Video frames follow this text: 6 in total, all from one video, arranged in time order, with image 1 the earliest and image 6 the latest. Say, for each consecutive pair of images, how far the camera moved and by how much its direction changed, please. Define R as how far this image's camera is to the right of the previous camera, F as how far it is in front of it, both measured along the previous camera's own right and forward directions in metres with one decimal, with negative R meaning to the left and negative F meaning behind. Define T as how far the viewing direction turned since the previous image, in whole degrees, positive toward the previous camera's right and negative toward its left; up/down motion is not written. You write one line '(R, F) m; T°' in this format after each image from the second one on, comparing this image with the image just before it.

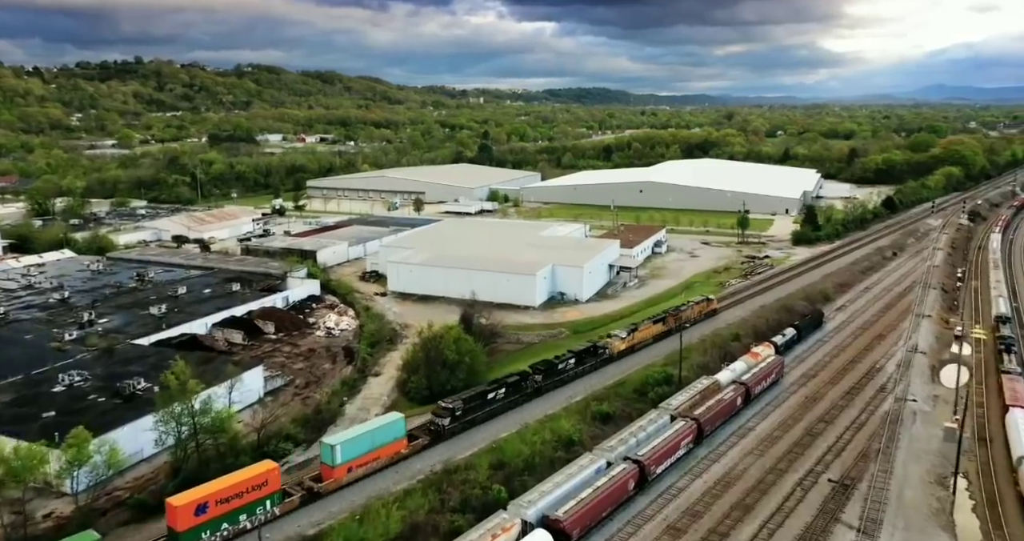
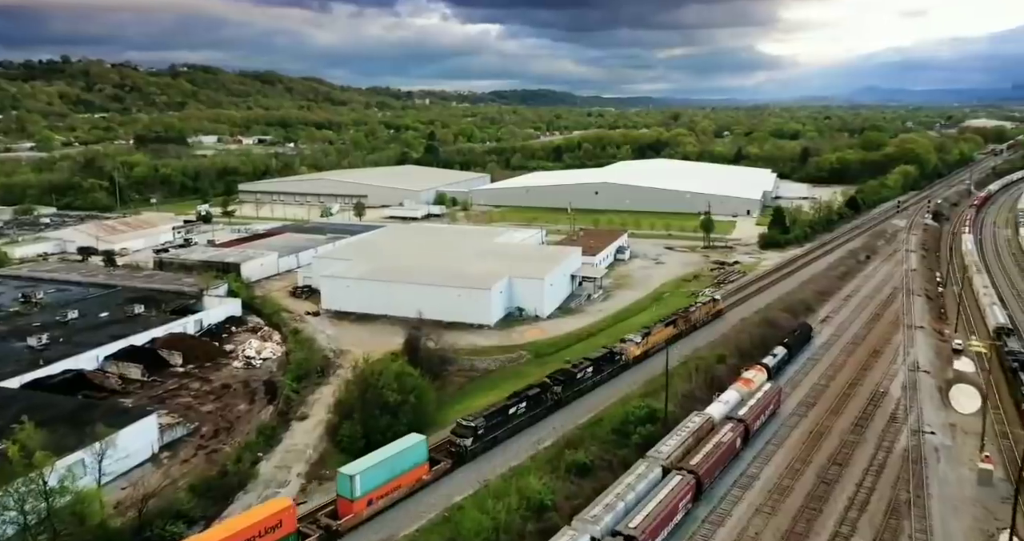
(-0.1, +4.2) m; +4°
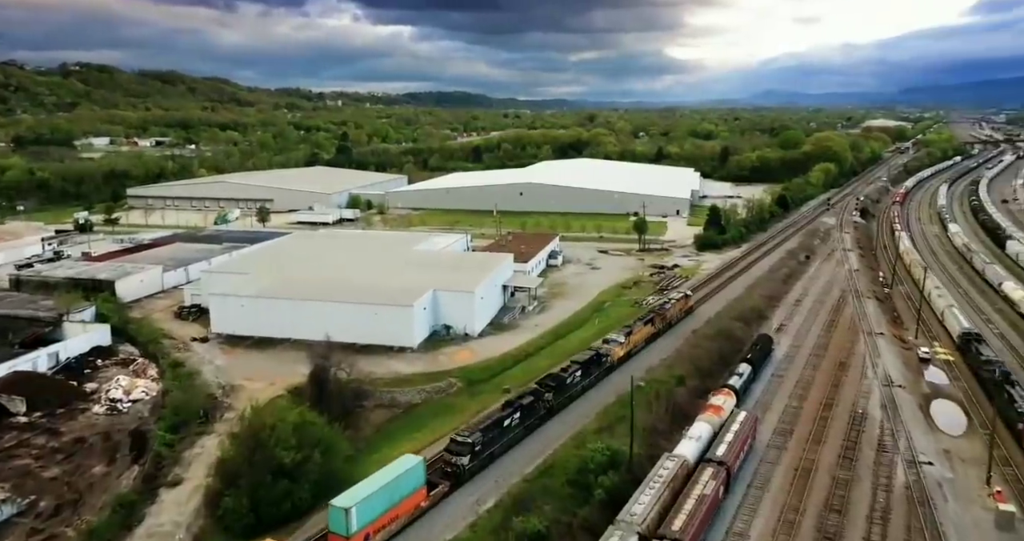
(-0.2, +4.0) m; +7°
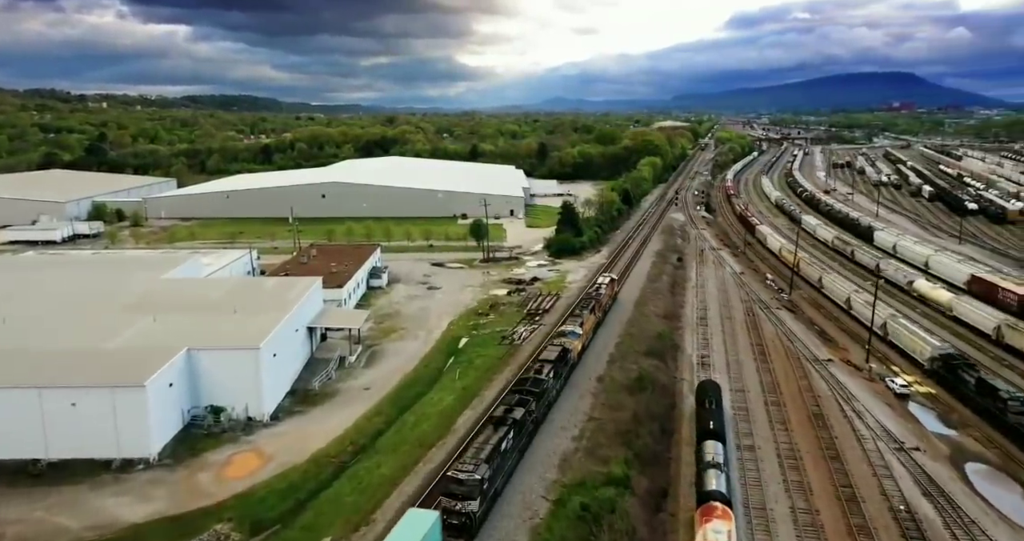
(-0.2, +10.1) m; +16°
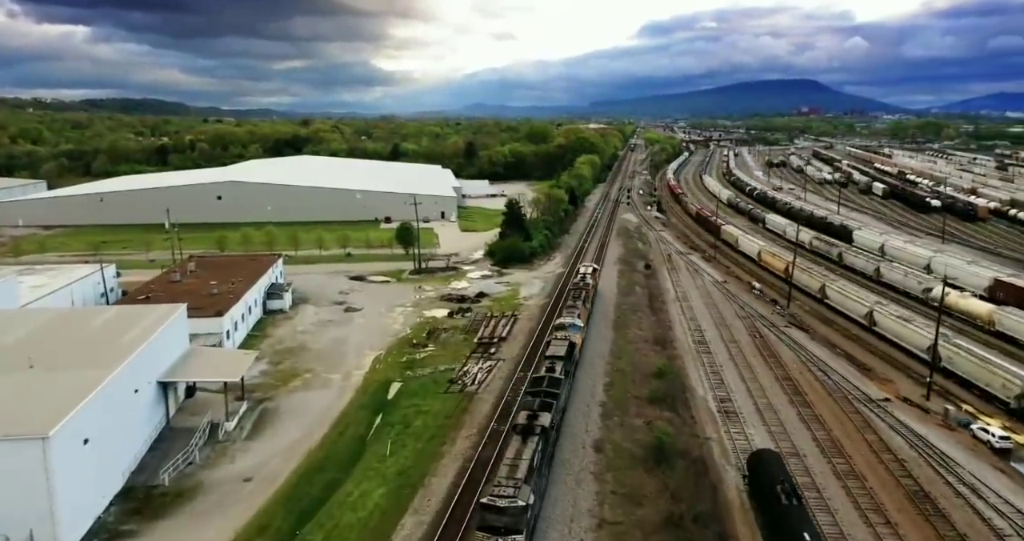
(-0.6, +6.3) m; +6°
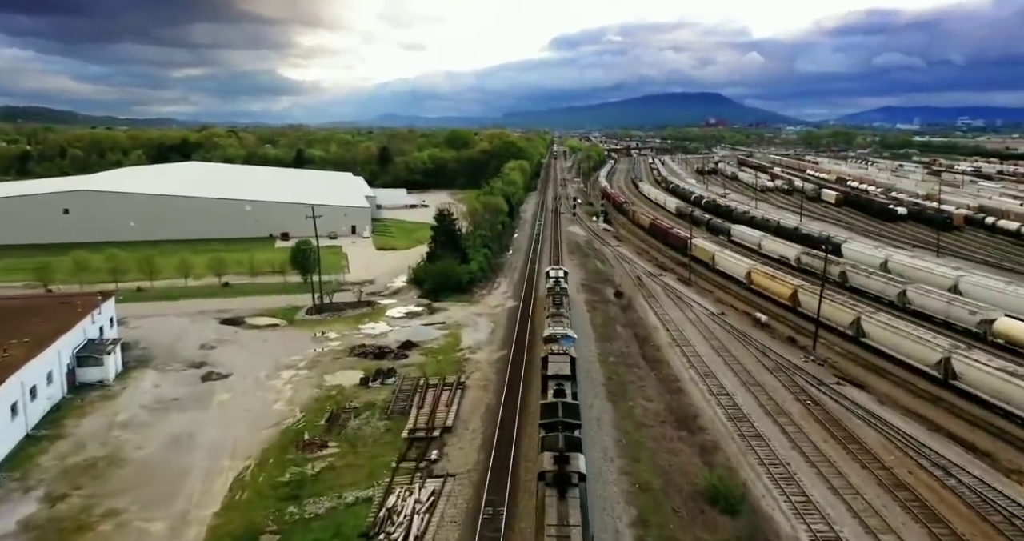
(-0.6, +7.0) m; +7°
